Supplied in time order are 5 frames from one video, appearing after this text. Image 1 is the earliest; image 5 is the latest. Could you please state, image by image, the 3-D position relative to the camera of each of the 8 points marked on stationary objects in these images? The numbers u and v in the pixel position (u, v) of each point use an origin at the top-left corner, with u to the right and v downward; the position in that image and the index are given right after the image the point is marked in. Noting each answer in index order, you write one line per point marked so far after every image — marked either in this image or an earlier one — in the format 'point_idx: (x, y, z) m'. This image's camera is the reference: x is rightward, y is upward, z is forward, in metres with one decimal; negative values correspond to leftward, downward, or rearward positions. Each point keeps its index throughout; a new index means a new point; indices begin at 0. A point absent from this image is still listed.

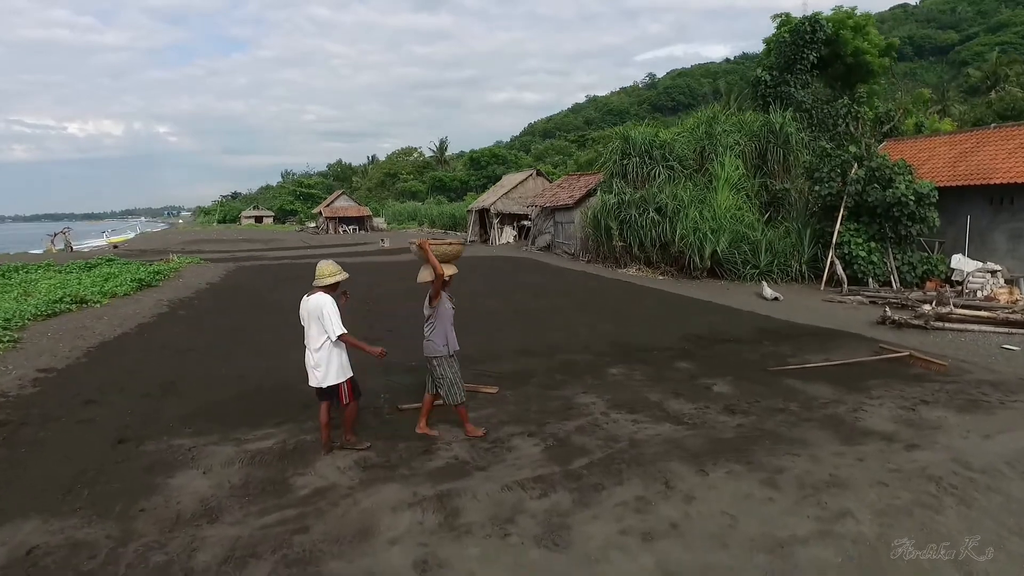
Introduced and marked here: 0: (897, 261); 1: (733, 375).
0: (+9.6, +0.7, +15.6) m
1: (+2.6, -1.0, +7.3) m
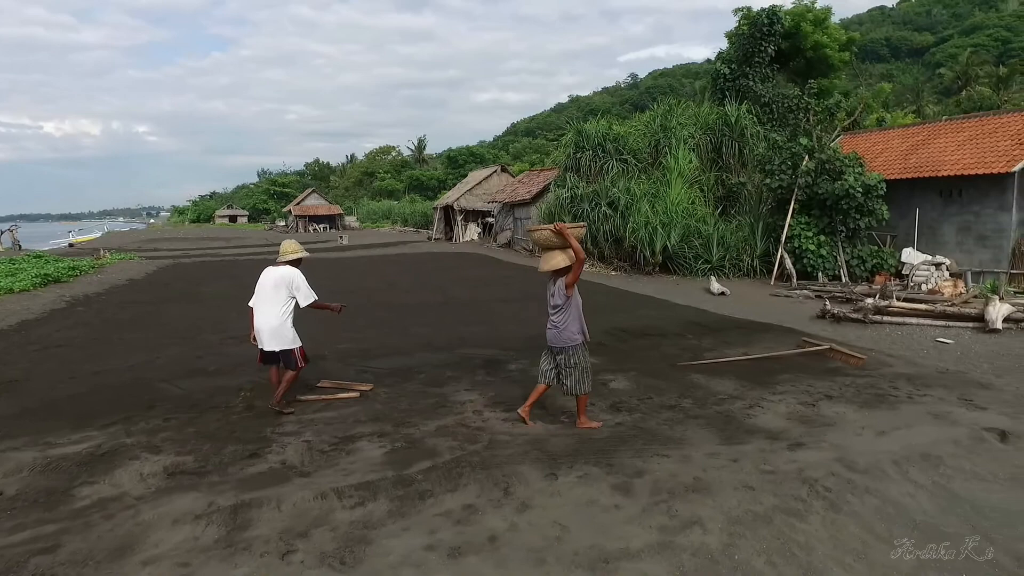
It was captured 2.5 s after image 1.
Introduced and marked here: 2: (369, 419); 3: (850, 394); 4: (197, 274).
0: (+8.2, +0.8, +15.3) m
1: (+1.4, -0.9, +6.9) m
2: (-1.2, -1.1, +5.2) m
3: (+3.3, -1.0, +6.1) m
4: (-7.7, +0.4, +15.4) m
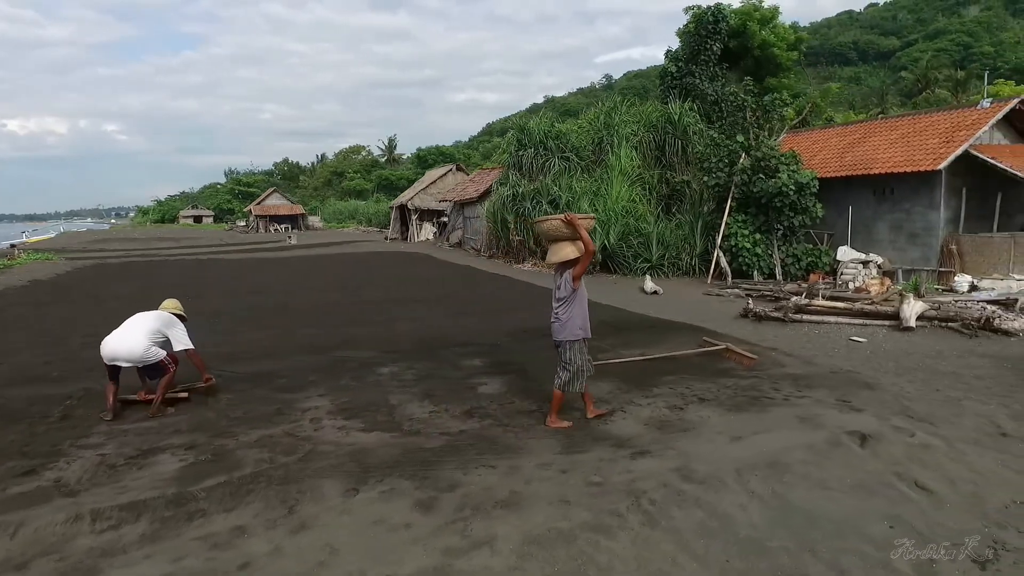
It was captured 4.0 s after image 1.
0: (+6.5, +0.8, +15.2) m
1: (0.0, -0.9, +6.6) m
2: (-2.4, -1.1, +4.8) m
3: (+2.0, -1.0, +5.8) m
4: (-9.3, +0.3, +14.7) m
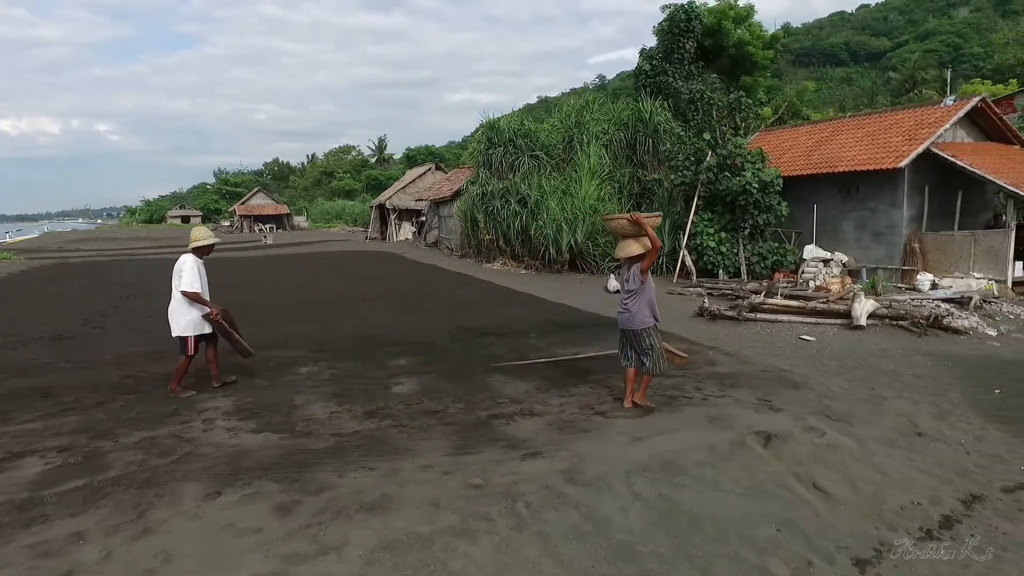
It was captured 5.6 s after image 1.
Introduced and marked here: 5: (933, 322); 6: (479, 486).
0: (+5.7, +0.9, +15.1) m
1: (-0.7, -0.9, +6.4) m
2: (-3.2, -1.0, +4.6) m
3: (+1.2, -1.0, +5.7) m
4: (-10.2, +0.3, +14.5) m
5: (+6.3, -0.5, +9.4) m
6: (-0.2, -1.2, +3.9) m
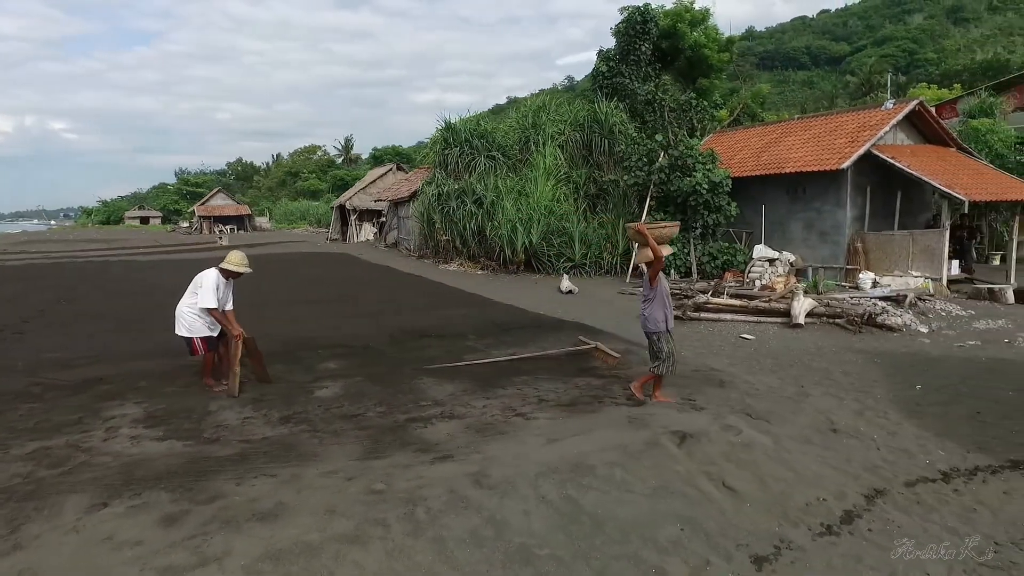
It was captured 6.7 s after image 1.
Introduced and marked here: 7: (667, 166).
0: (+4.6, +0.9, +15.3) m
1: (-1.4, -0.9, +6.3) m
2: (-3.8, -1.1, +4.4) m
3: (+0.5, -1.0, +5.7) m
4: (-11.3, +0.3, +14.0) m
5: (+5.4, -0.5, +9.6) m
6: (-0.8, -1.2, +3.8) m
7: (+3.8, +3.0, +15.4) m
